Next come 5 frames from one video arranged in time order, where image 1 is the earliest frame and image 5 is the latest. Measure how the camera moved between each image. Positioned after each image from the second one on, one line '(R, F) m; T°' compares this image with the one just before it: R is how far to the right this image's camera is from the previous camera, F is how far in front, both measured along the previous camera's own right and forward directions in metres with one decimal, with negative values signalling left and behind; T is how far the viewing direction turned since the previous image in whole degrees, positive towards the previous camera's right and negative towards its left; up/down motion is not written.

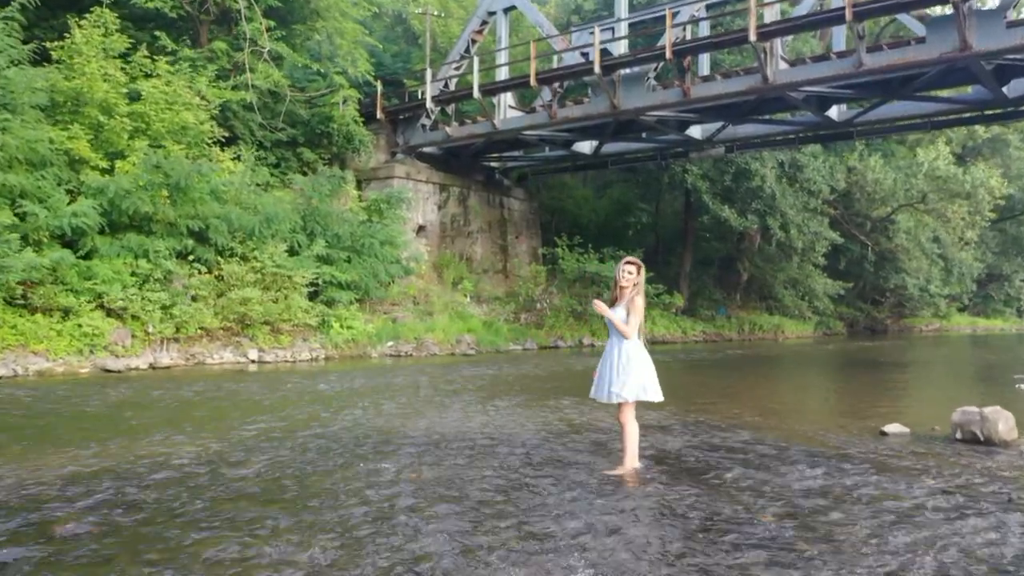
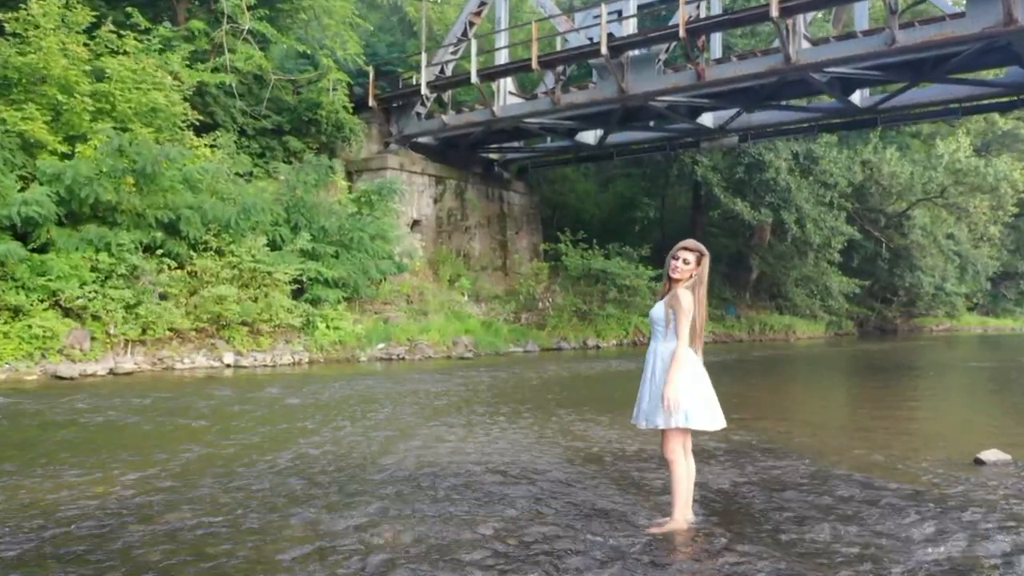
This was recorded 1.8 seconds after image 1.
(0.0, +1.1) m; 0°
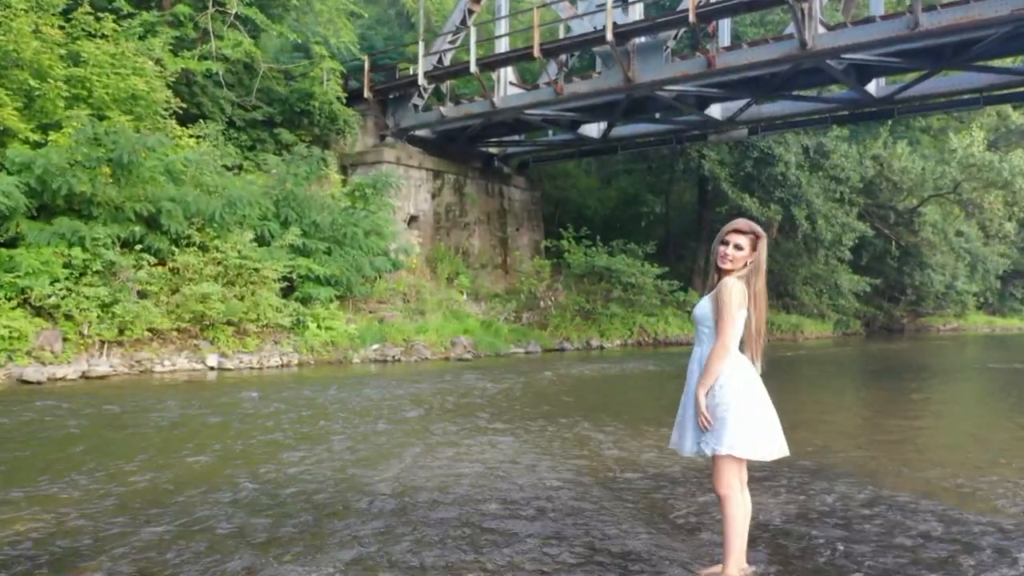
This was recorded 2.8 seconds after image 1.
(0.0, +0.7) m; 0°
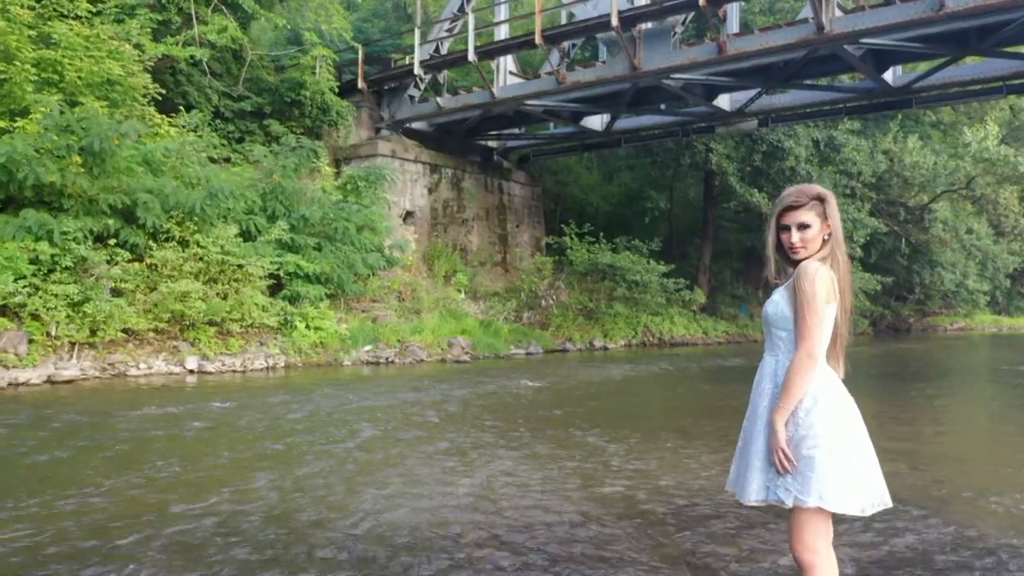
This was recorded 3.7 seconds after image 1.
(0.0, +0.7) m; 0°
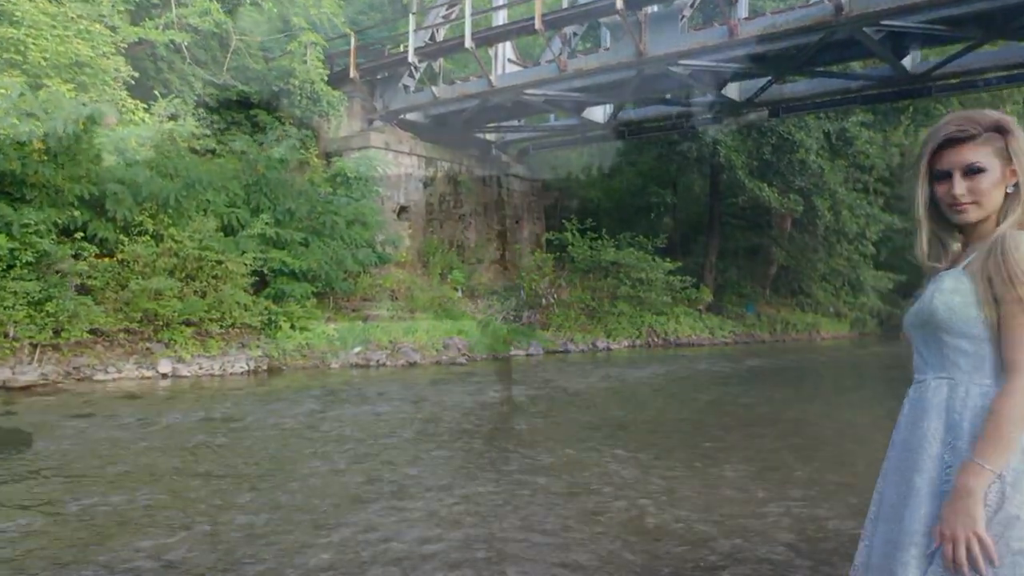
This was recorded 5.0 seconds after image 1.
(0.0, +0.7) m; 0°
